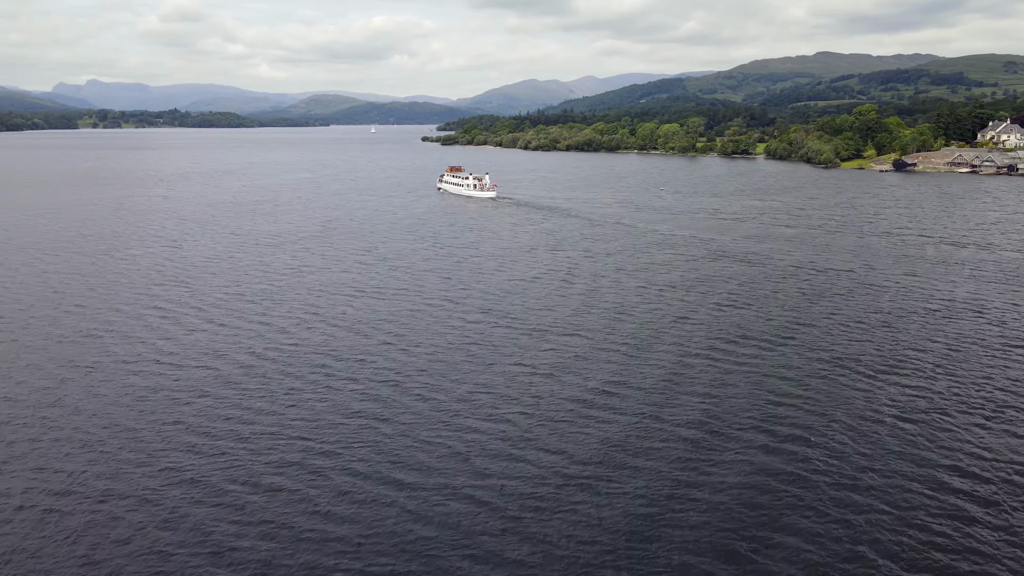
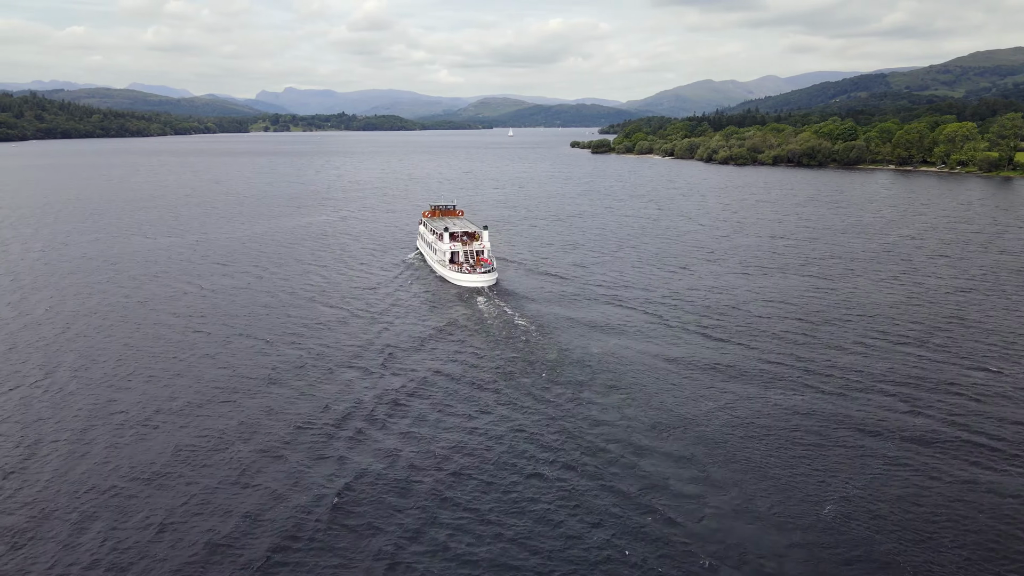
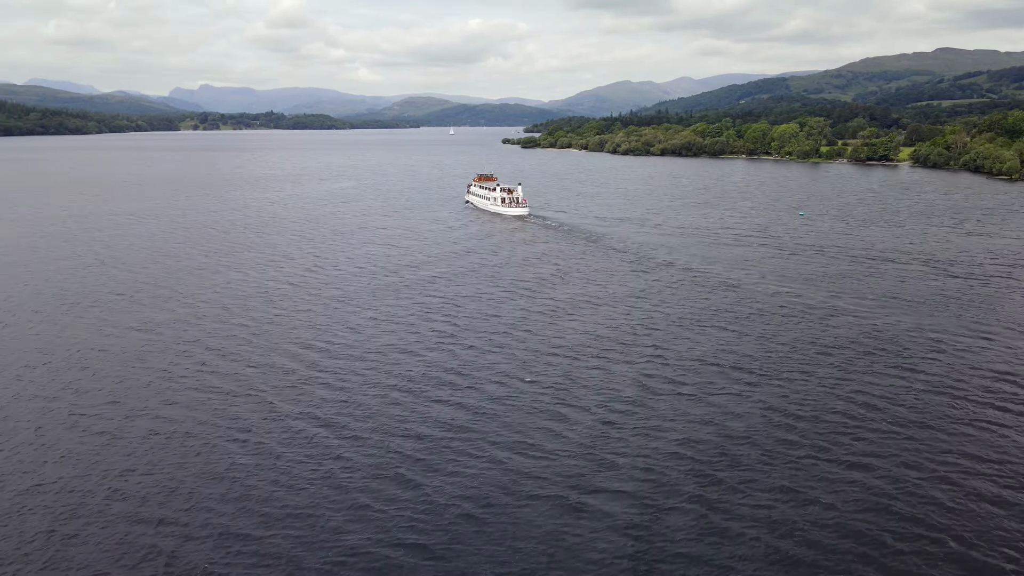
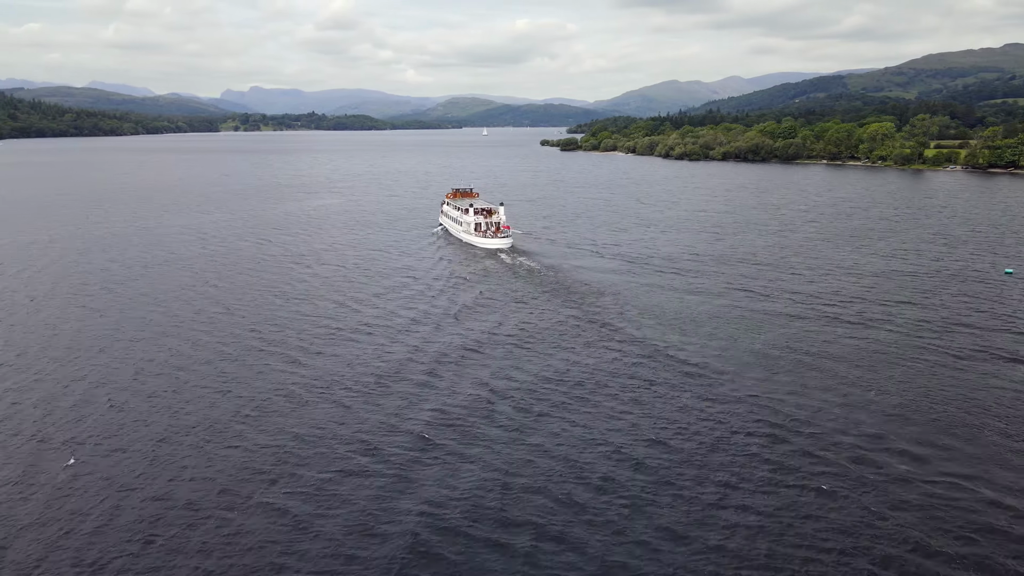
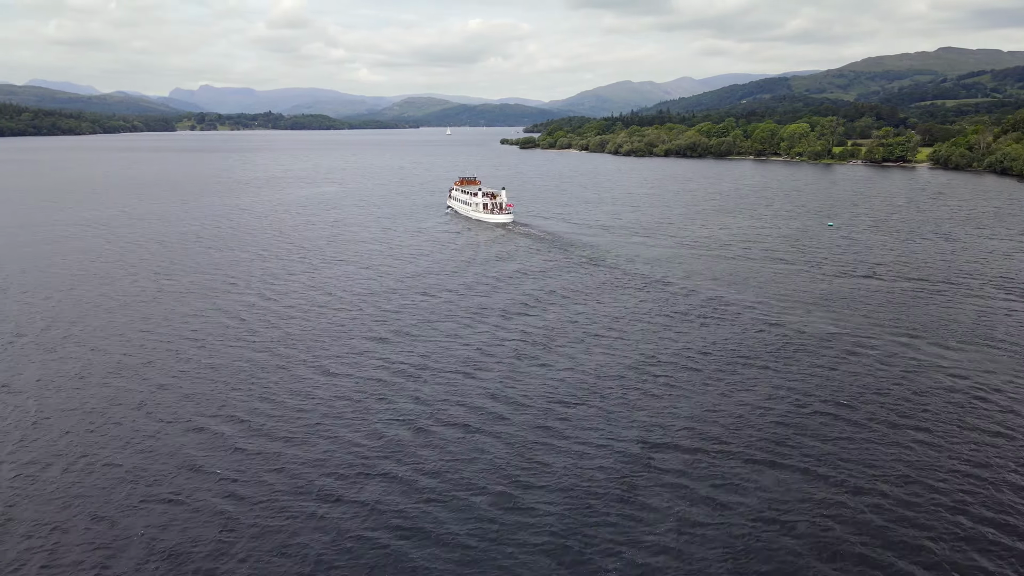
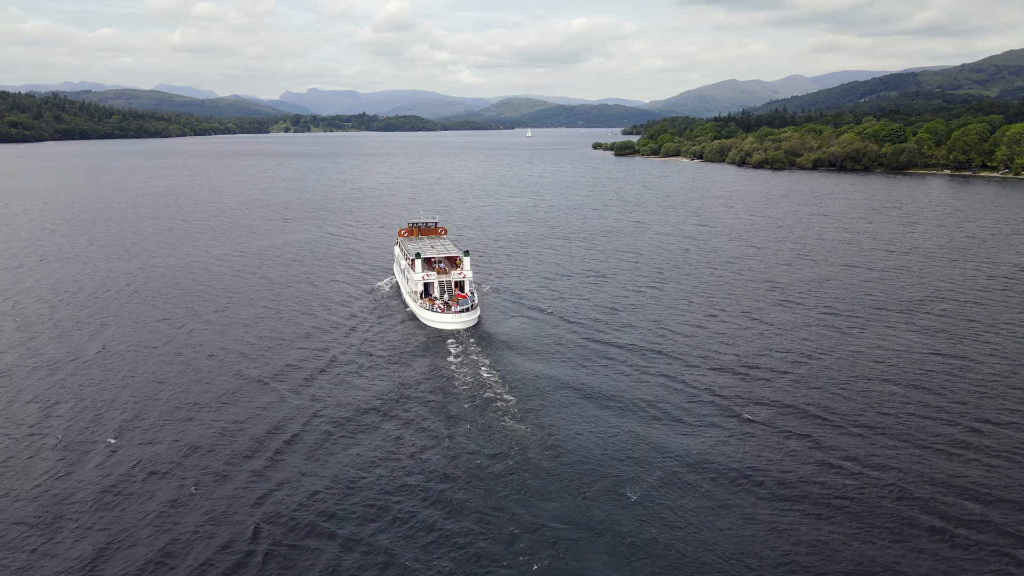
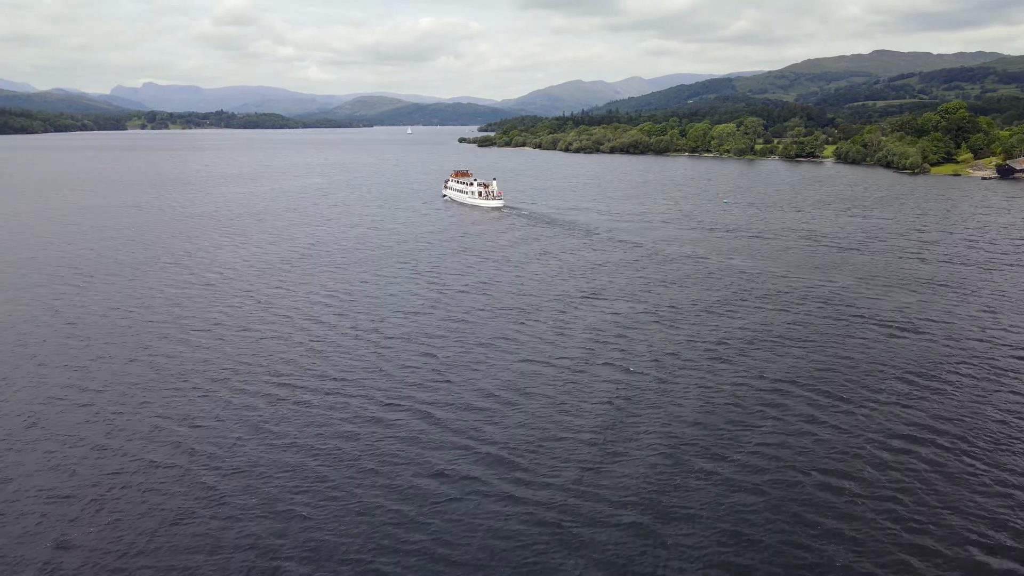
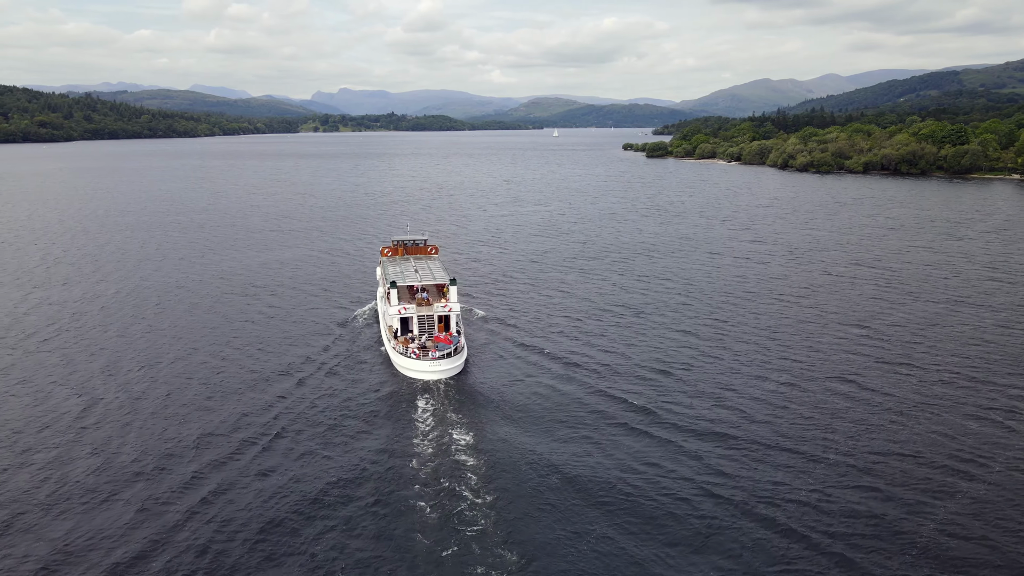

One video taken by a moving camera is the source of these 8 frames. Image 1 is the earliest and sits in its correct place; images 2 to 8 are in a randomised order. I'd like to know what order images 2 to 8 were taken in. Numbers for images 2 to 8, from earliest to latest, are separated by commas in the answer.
7, 3, 5, 4, 2, 6, 8
